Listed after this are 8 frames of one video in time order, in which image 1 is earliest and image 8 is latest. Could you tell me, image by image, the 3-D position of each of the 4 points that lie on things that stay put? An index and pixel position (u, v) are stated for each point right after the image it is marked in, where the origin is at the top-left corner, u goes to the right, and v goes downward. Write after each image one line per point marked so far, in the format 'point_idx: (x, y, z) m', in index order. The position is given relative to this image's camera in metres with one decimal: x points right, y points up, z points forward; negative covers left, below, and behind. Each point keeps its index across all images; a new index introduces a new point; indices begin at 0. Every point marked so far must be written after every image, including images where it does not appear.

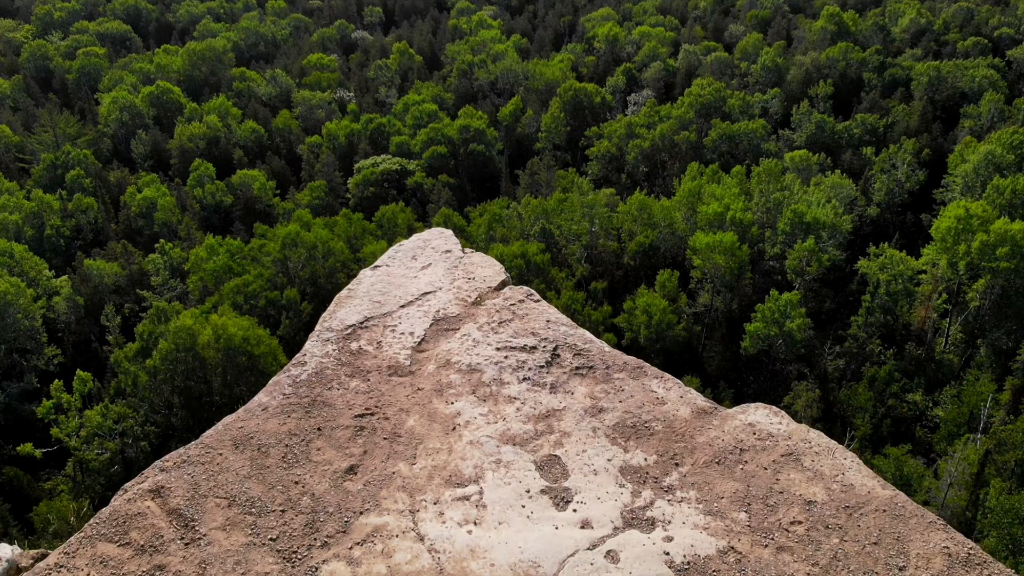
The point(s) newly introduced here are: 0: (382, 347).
0: (-1.7, -0.8, +11.9) m
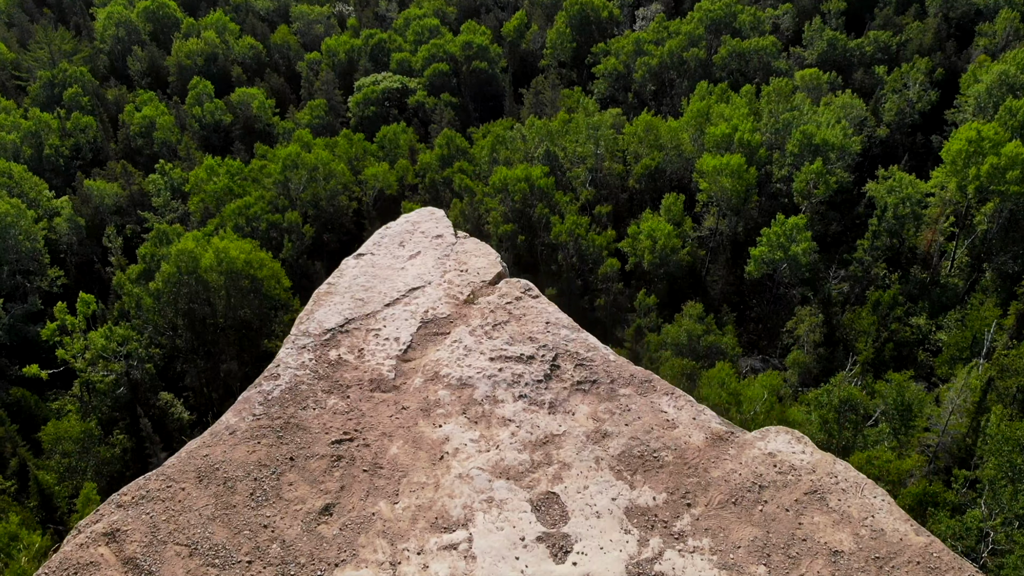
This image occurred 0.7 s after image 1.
0: (-1.7, -0.8, +10.8) m
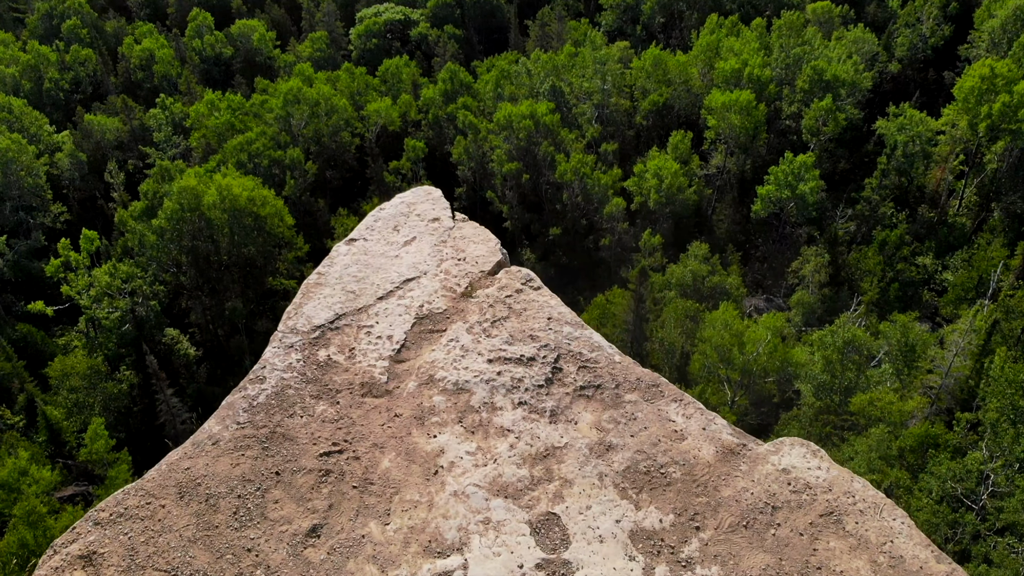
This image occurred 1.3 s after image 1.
0: (-1.7, -0.7, +10.2) m
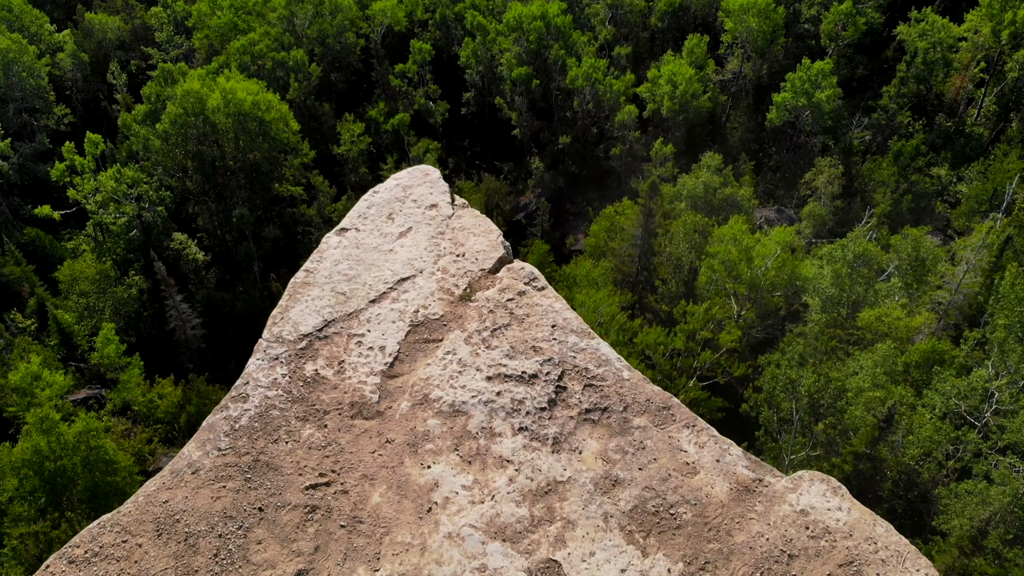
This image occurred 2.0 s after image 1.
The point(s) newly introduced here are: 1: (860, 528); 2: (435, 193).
0: (-1.7, -0.8, +9.6) m
1: (+3.1, -2.1, +8.3) m
2: (-1.0, +1.2, +11.8) m
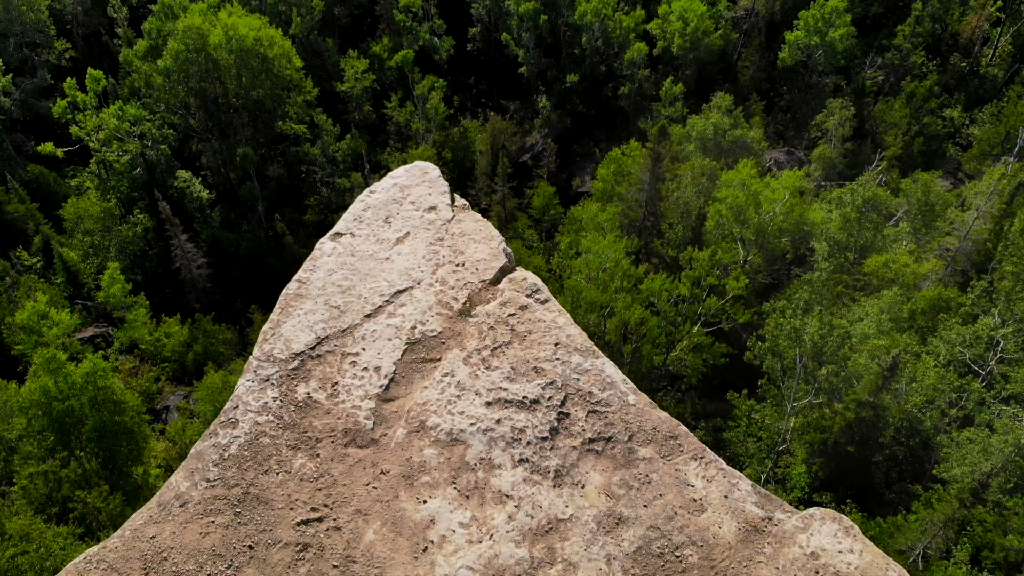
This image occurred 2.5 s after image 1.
0: (-1.7, -1.0, +9.2) m
1: (+3.1, -2.4, +8.0) m
2: (-0.9, +1.1, +11.2) m
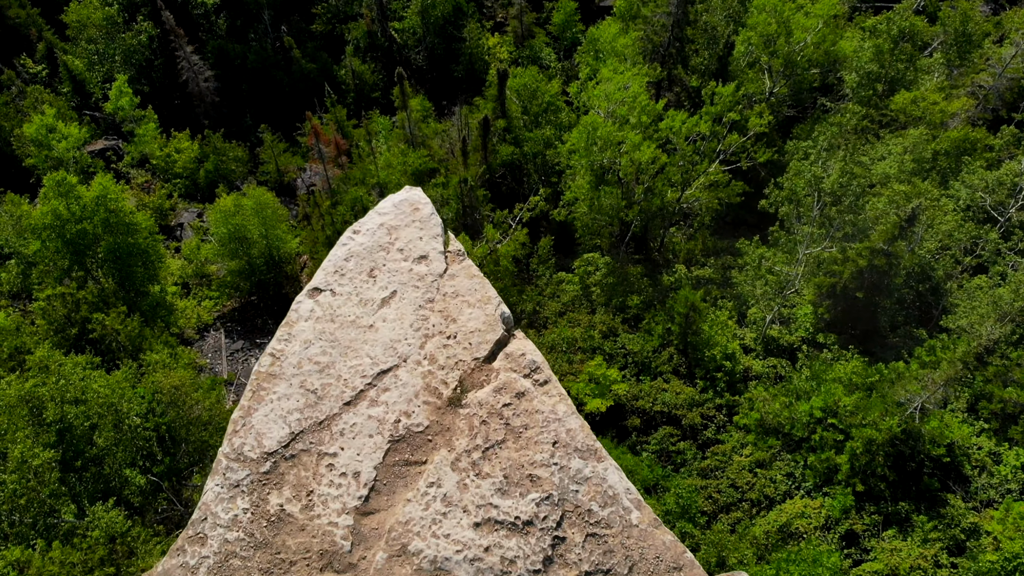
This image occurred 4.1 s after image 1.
0: (-1.8, -1.9, +8.4) m
1: (+2.9, -3.7, +7.5) m
2: (-0.9, +0.6, +10.0) m
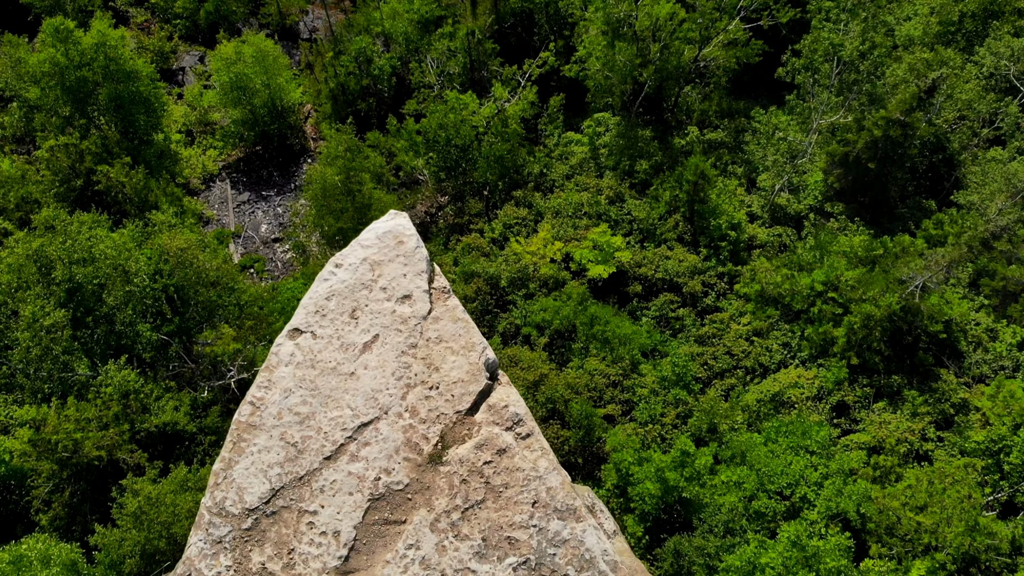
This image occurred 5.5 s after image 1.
0: (-2.0, -2.5, +8.6) m
1: (+2.7, -4.5, +7.9) m
2: (-1.1, +0.2, +9.7) m
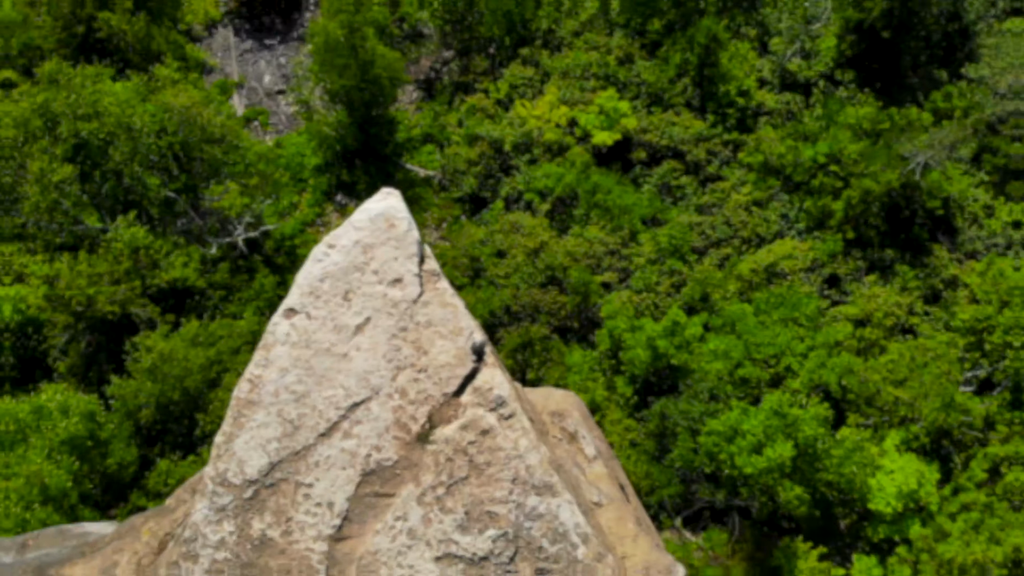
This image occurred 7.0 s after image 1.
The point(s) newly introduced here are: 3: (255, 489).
0: (-2.3, -2.4, +10.1) m
1: (+2.3, -4.5, +9.8) m
2: (-1.3, +0.5, +10.8) m
3: (-2.7, -1.9, +10.2) m
